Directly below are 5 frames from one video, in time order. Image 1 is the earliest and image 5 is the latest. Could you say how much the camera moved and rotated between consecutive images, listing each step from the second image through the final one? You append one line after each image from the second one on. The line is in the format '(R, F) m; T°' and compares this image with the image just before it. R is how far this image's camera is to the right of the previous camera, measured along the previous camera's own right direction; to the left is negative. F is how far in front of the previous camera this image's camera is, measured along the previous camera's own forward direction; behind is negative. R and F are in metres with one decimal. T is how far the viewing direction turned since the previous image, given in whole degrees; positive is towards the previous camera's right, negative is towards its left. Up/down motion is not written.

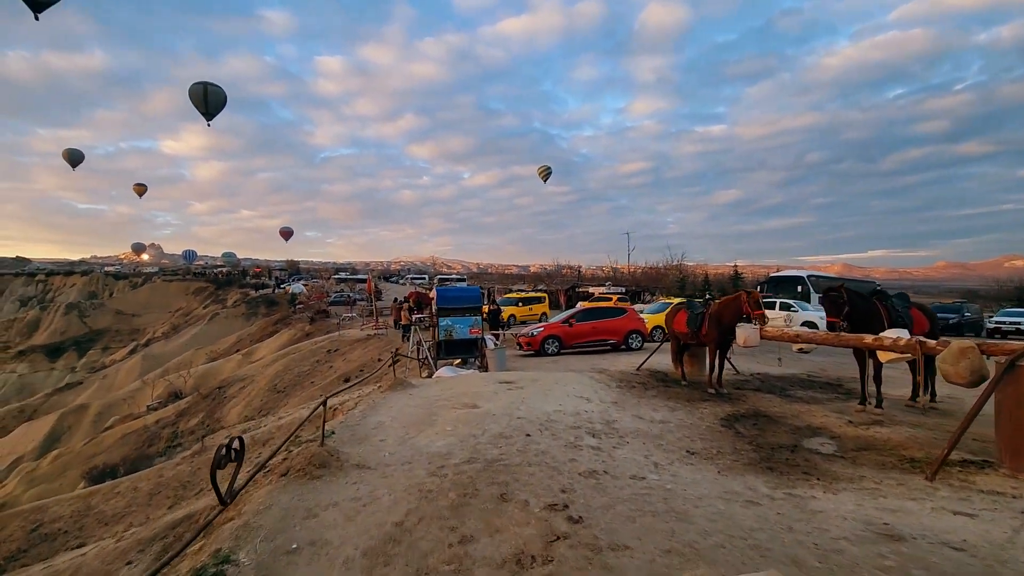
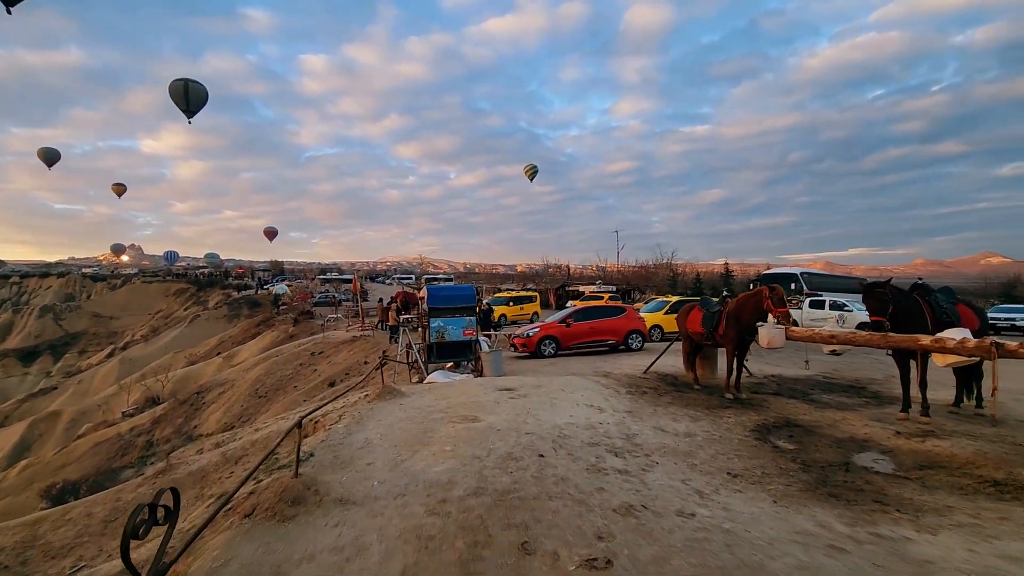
(-0.3, +1.0) m; +1°
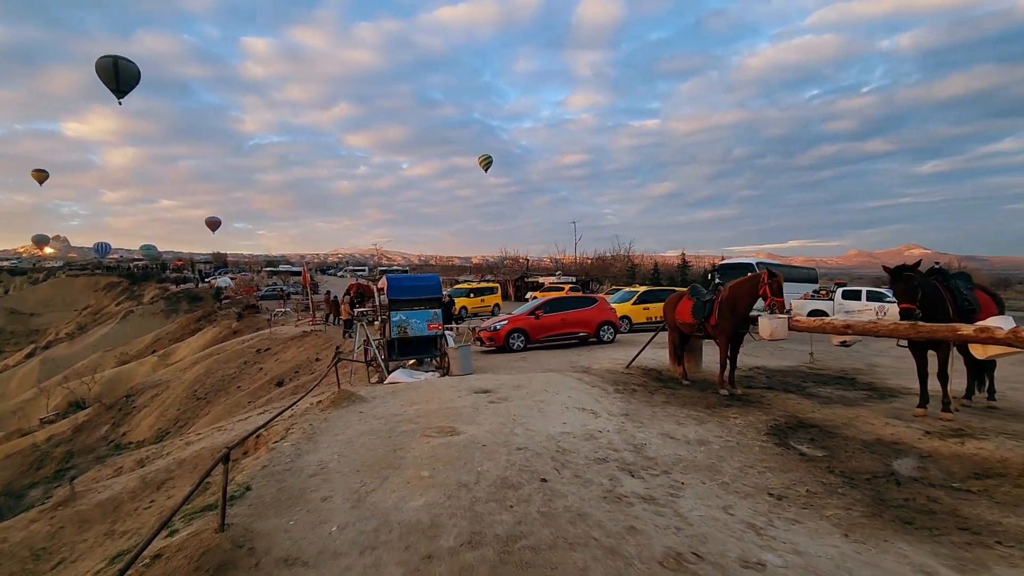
(-0.4, +1.2) m; +5°
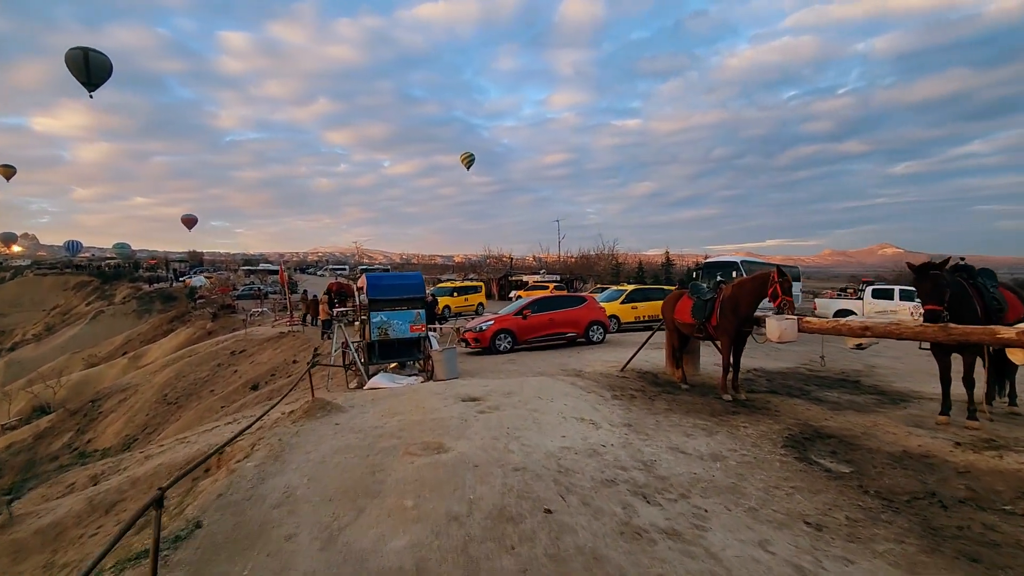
(-0.1, +0.7) m; +2°
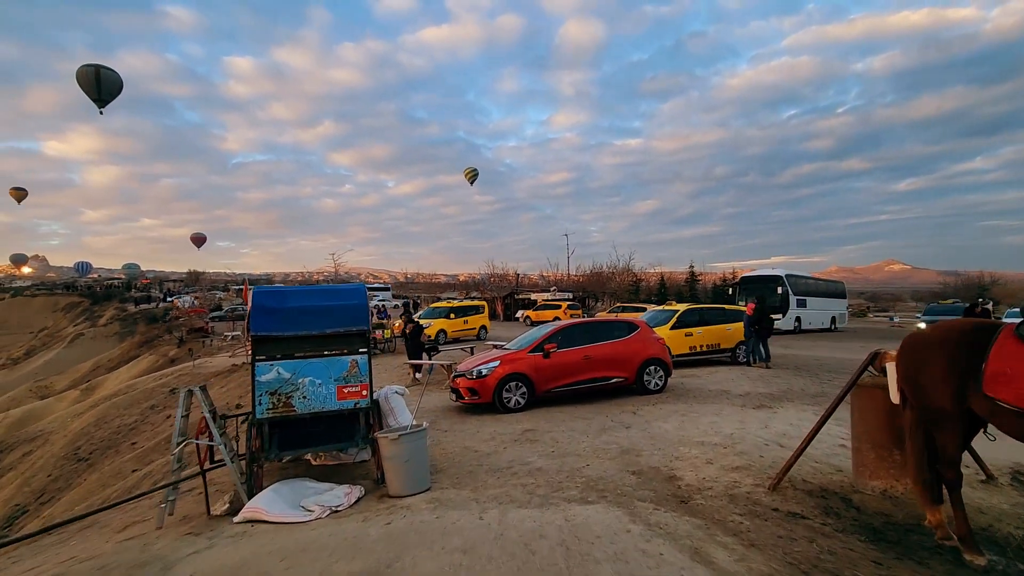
(-0.2, +5.8) m; 0°
